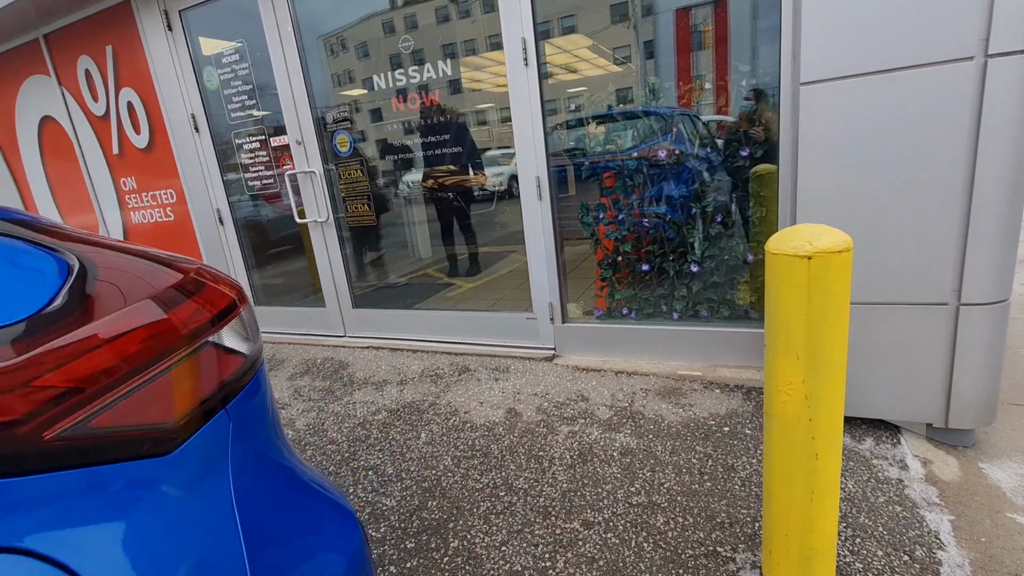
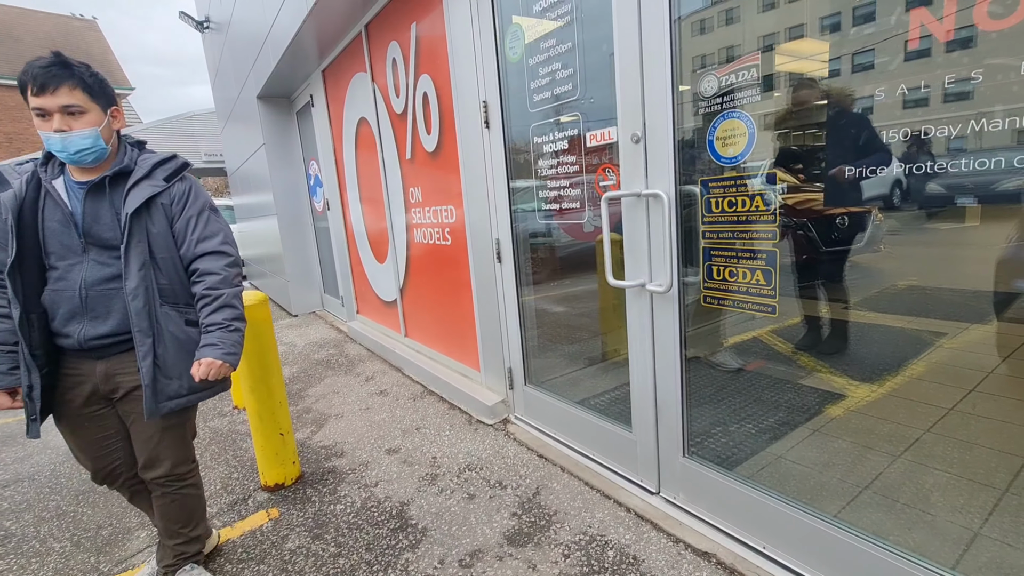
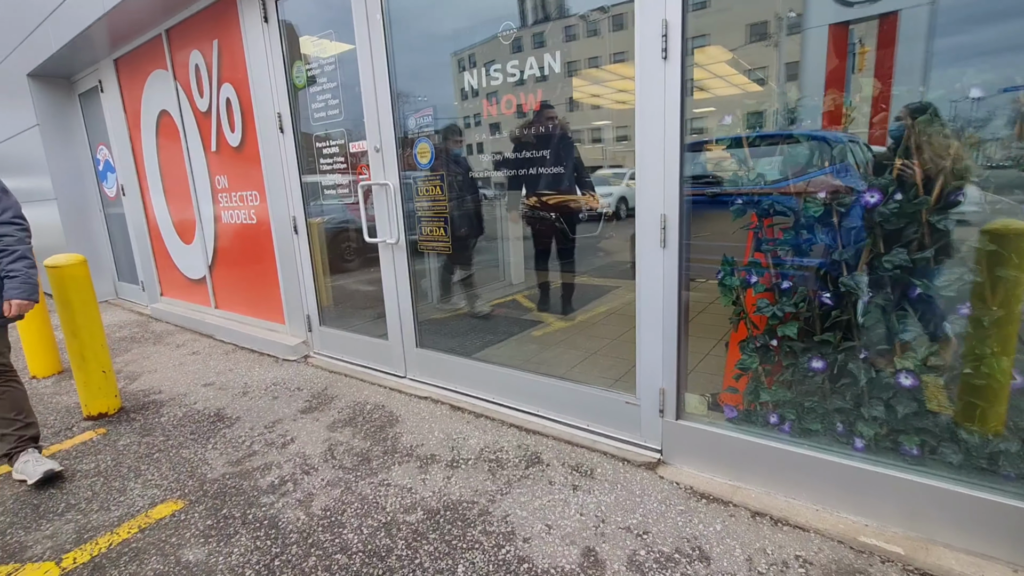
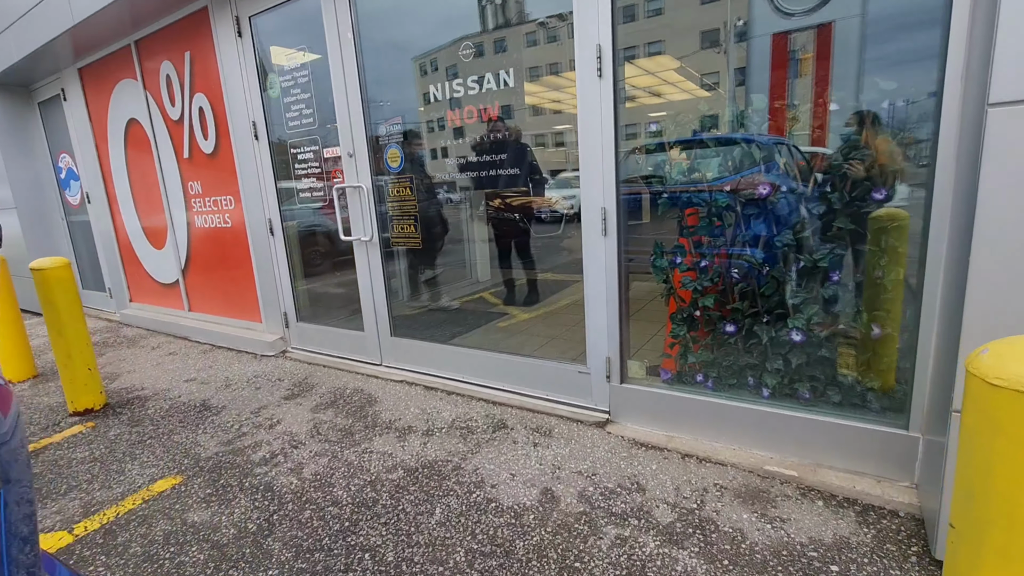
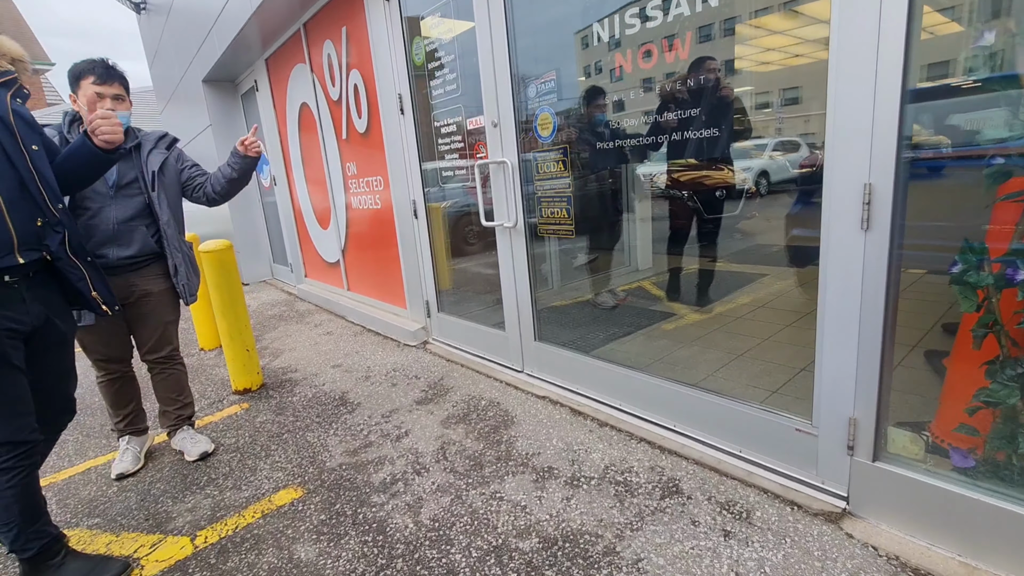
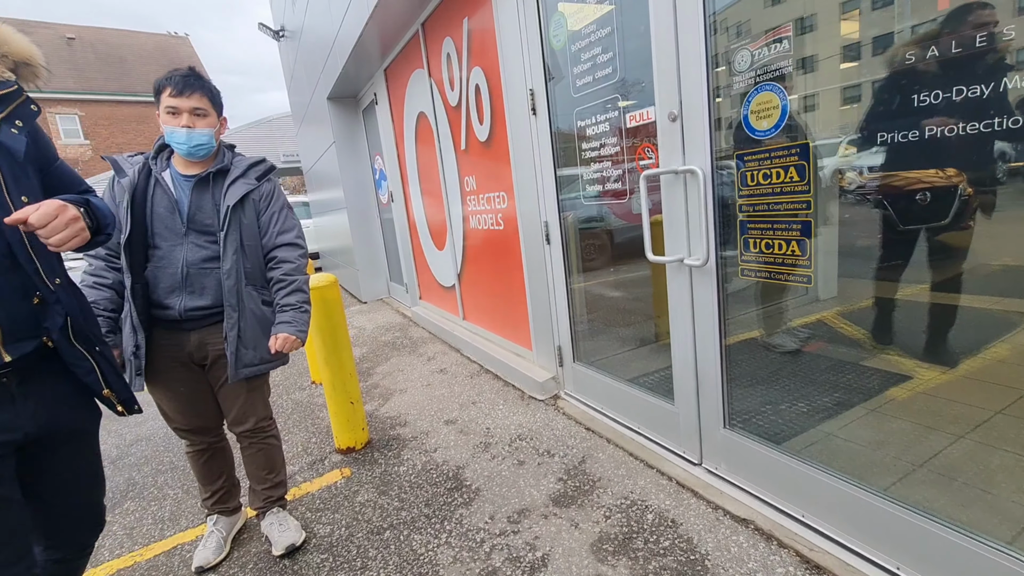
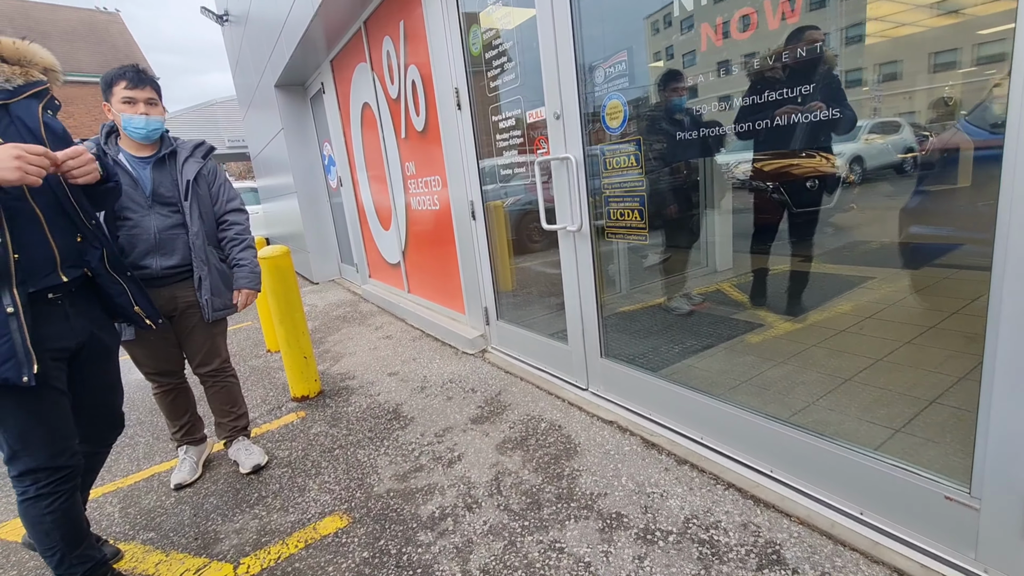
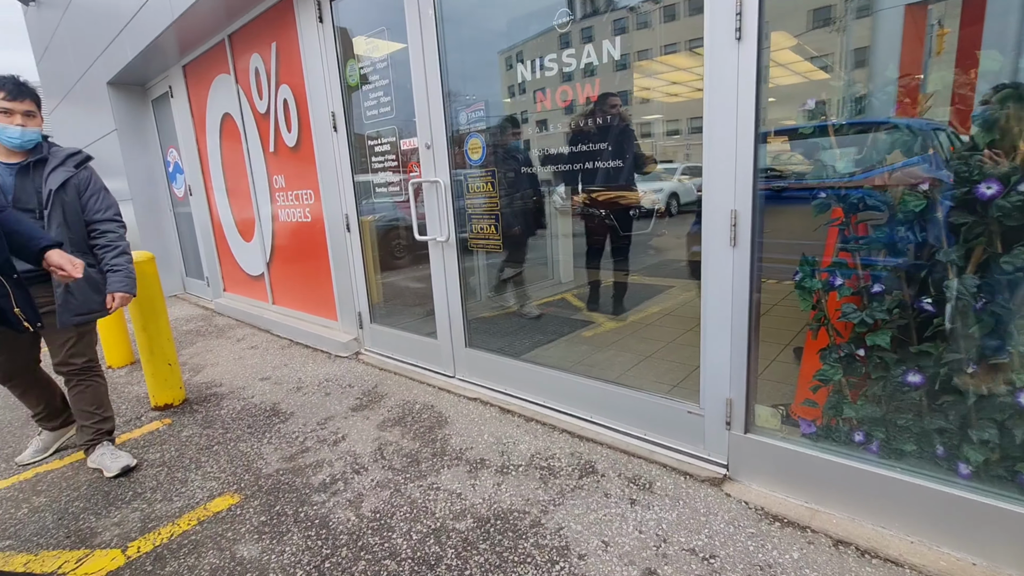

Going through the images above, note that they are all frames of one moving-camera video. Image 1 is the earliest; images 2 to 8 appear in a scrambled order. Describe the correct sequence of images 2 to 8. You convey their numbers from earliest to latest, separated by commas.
4, 3, 8, 5, 7, 6, 2
